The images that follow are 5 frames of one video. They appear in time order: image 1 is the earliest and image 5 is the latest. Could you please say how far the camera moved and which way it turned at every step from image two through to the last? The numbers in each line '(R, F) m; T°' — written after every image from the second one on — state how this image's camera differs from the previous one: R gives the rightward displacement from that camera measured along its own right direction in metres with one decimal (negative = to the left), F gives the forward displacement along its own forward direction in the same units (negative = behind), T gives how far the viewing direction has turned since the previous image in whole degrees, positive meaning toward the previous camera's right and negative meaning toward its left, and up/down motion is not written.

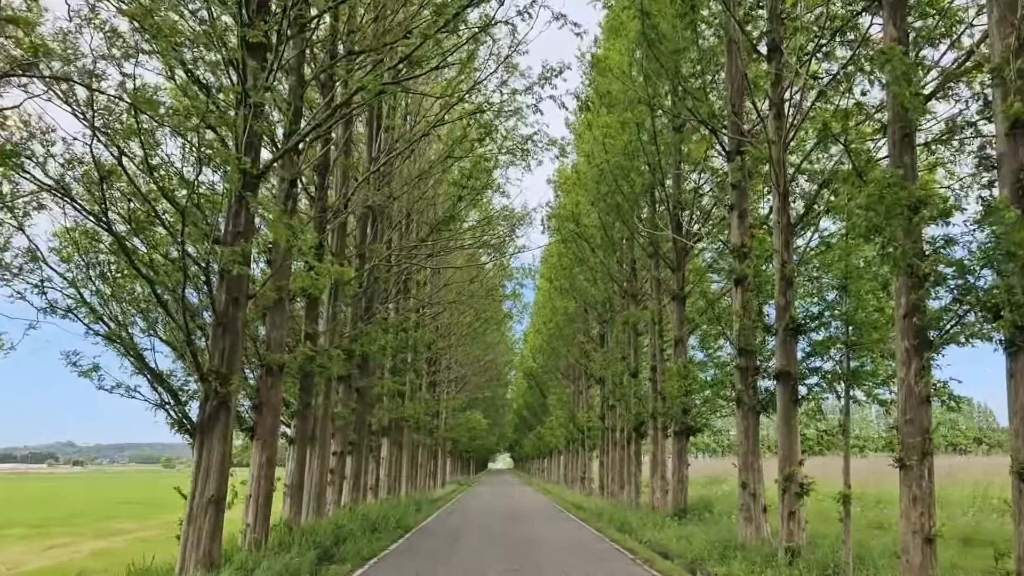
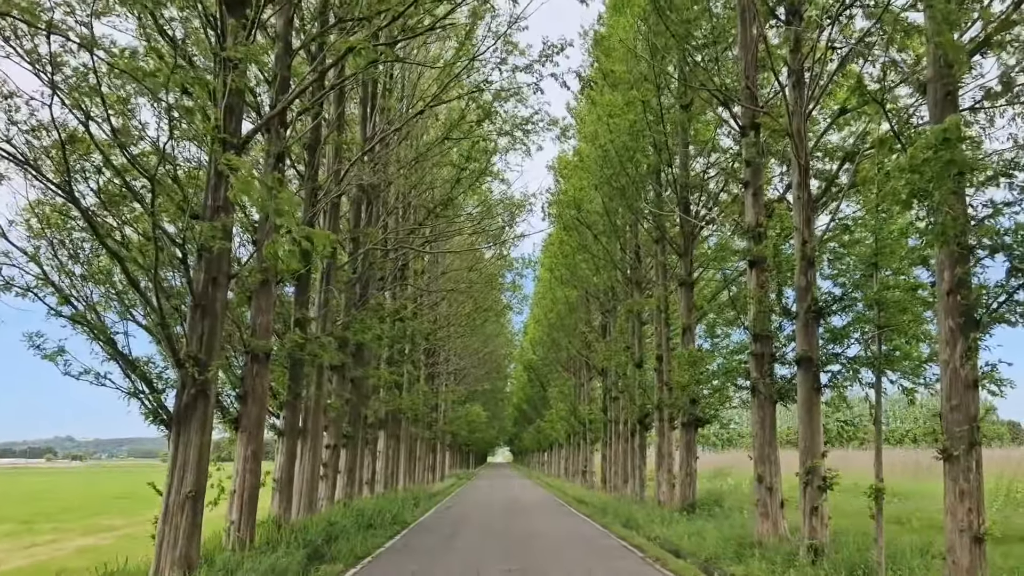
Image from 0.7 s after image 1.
(0.0, +0.7) m; 0°
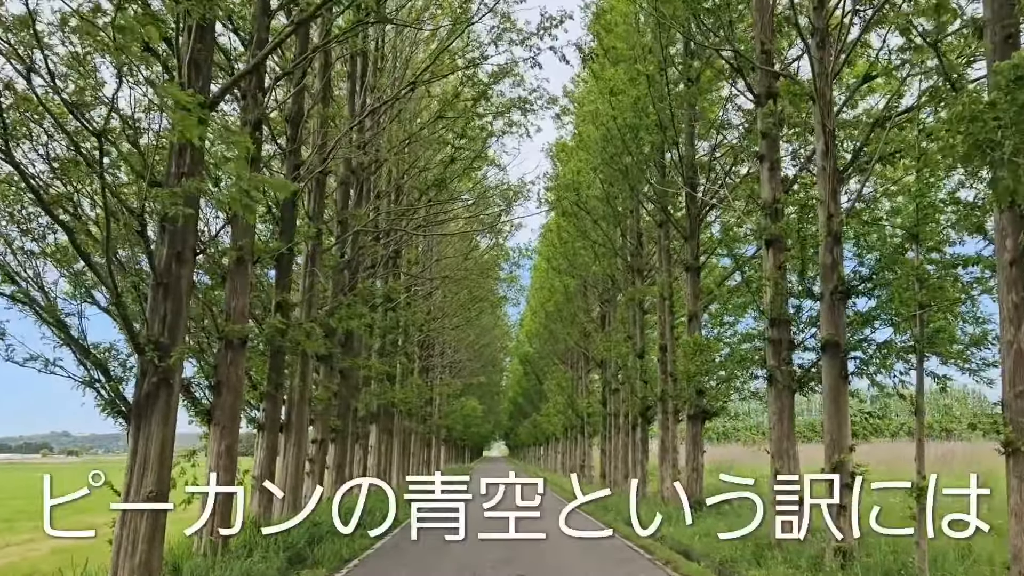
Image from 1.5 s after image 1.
(0.0, +0.9) m; 0°
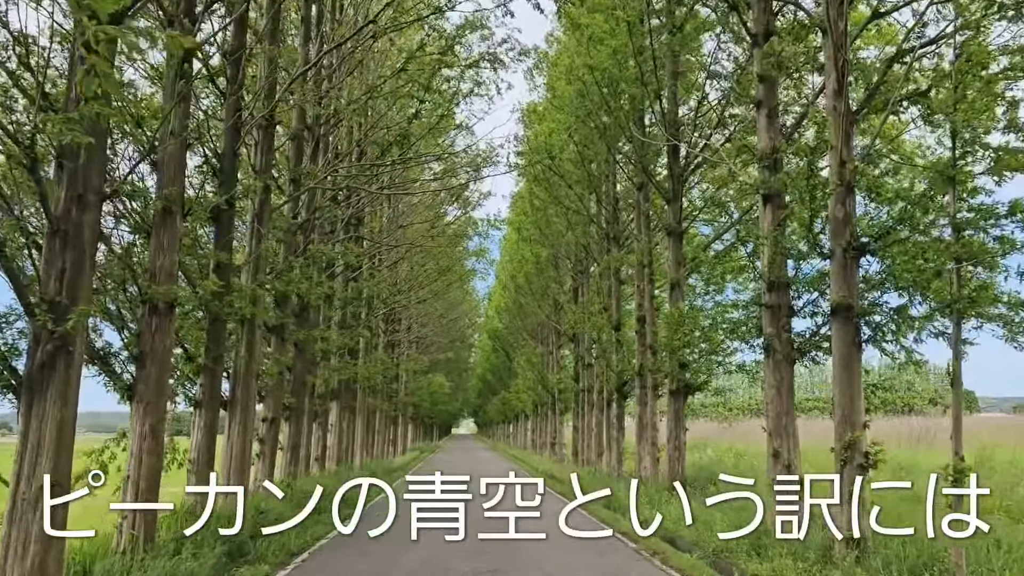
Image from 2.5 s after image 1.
(0.0, +1.2) m; +2°
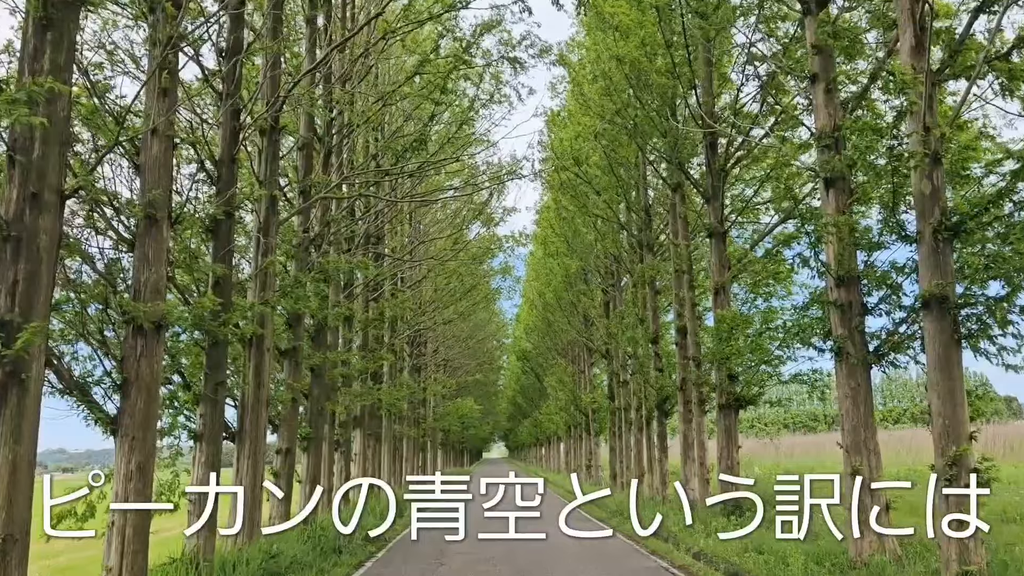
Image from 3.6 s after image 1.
(-0.1, +1.1) m; -2°
